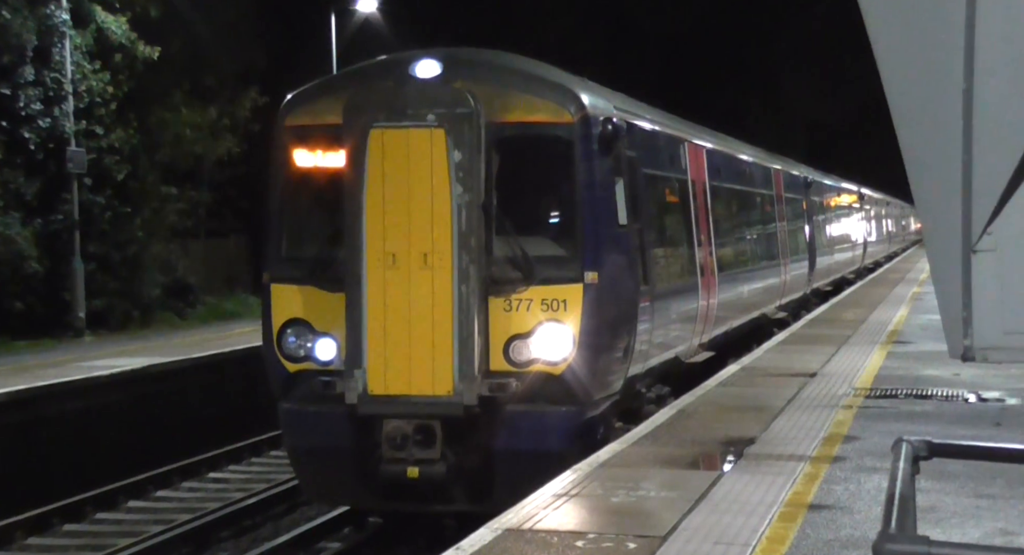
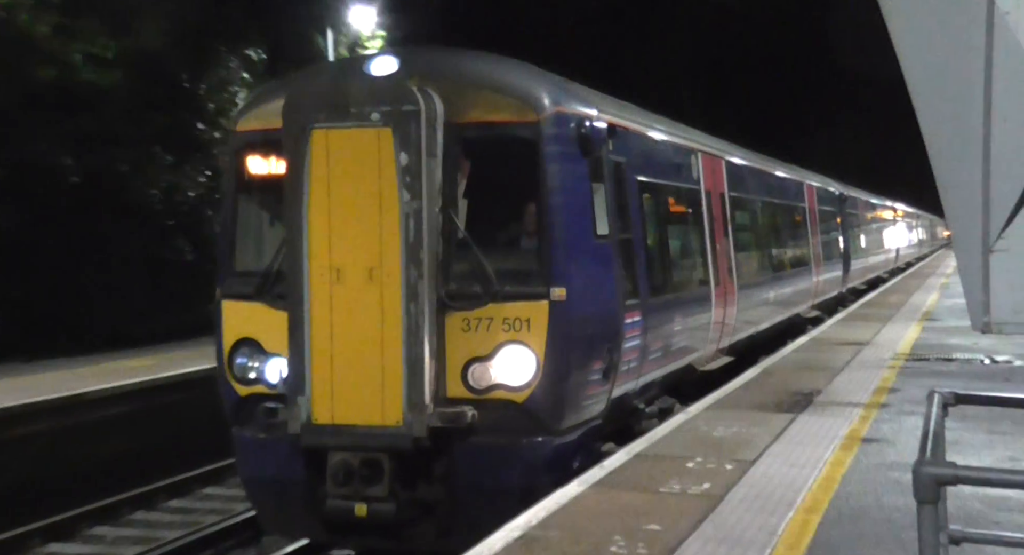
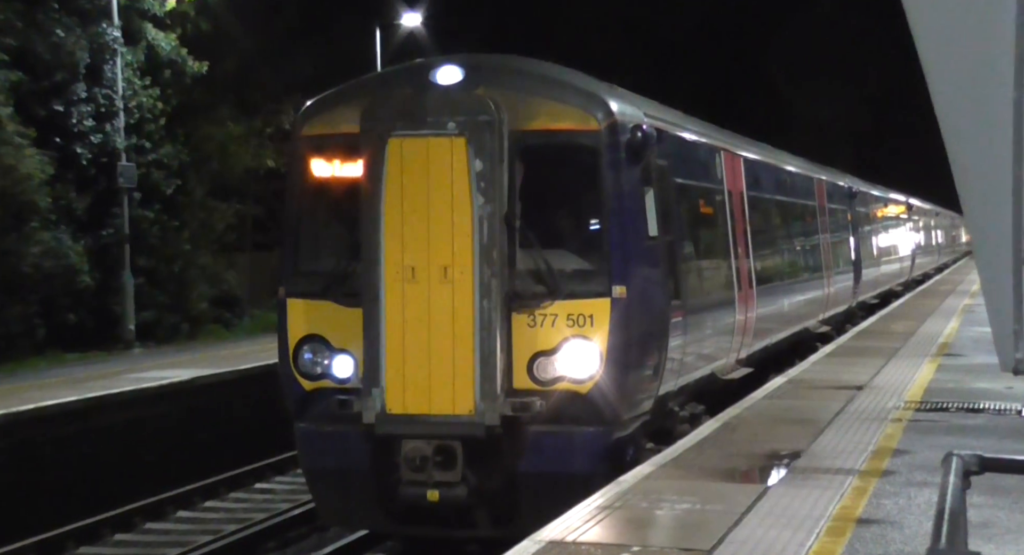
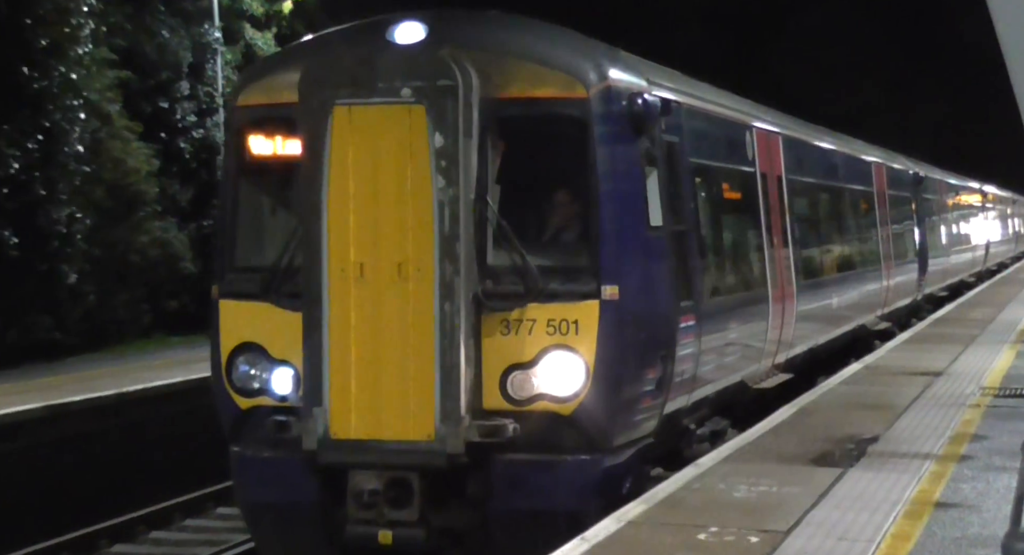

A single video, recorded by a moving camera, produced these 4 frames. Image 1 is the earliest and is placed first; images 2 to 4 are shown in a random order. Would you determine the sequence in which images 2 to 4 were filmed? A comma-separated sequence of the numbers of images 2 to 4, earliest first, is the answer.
3, 4, 2
